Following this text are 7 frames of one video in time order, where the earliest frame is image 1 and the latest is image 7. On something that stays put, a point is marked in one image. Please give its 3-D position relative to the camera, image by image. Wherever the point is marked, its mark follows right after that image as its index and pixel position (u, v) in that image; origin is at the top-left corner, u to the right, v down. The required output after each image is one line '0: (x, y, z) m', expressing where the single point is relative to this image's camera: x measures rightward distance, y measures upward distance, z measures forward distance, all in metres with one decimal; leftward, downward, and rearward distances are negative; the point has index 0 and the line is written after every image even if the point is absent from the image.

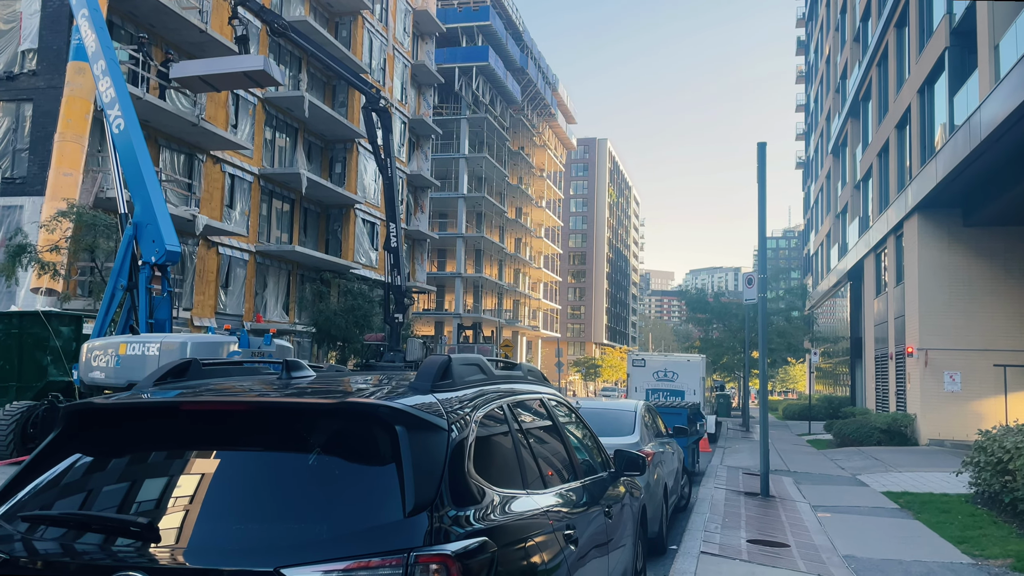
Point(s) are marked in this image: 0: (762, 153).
0: (+3.5, +1.9, +11.8) m
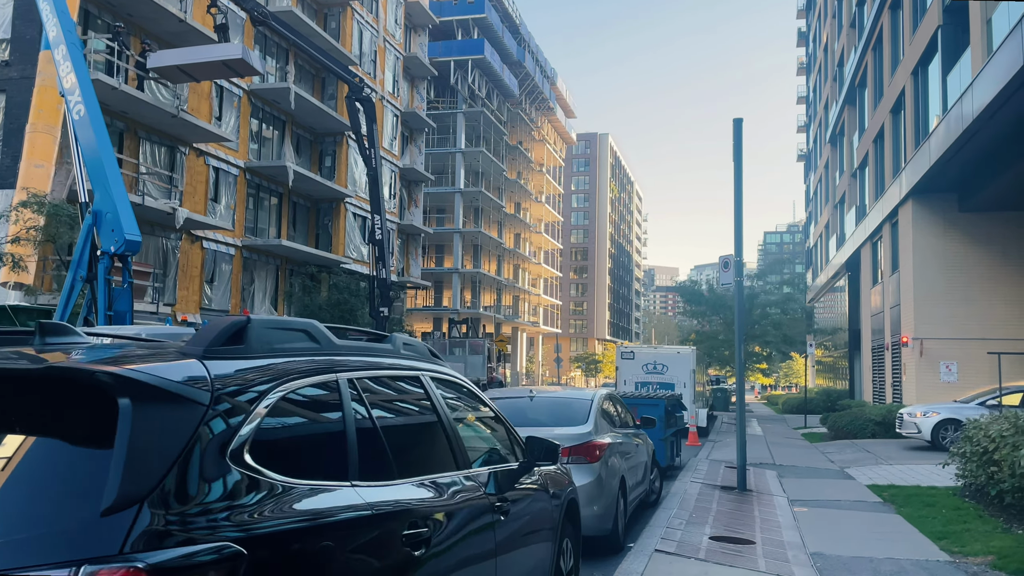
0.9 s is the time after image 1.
0: (+3.0, +2.1, +11.2) m
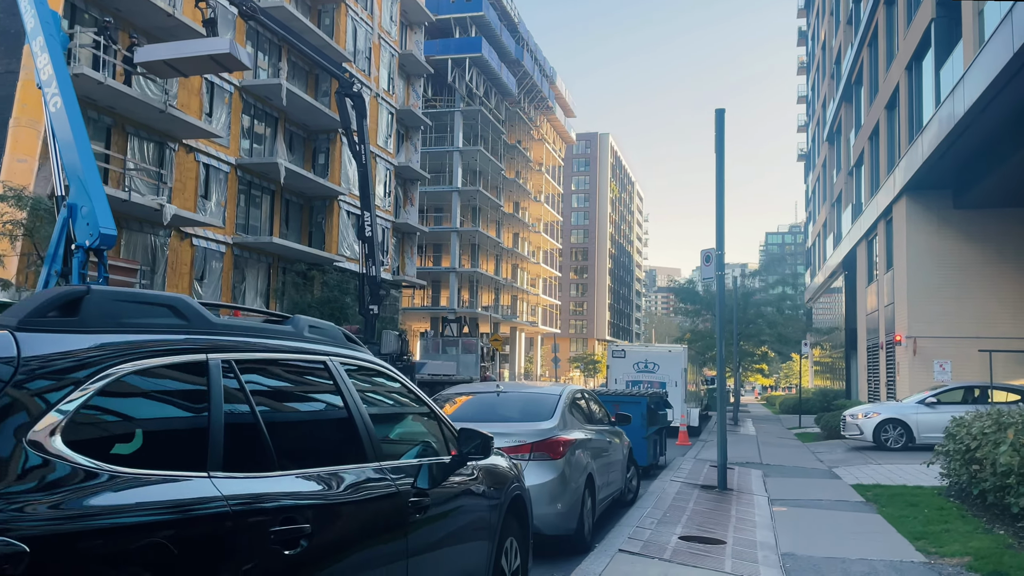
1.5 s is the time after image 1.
0: (+2.7, +2.2, +10.9) m
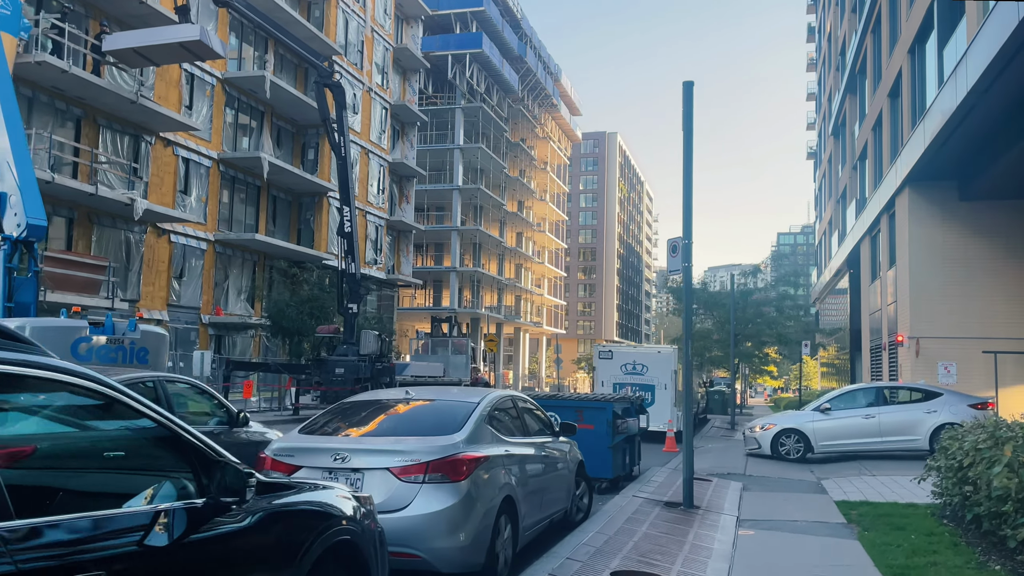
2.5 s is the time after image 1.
0: (+2.1, +2.3, +9.8) m
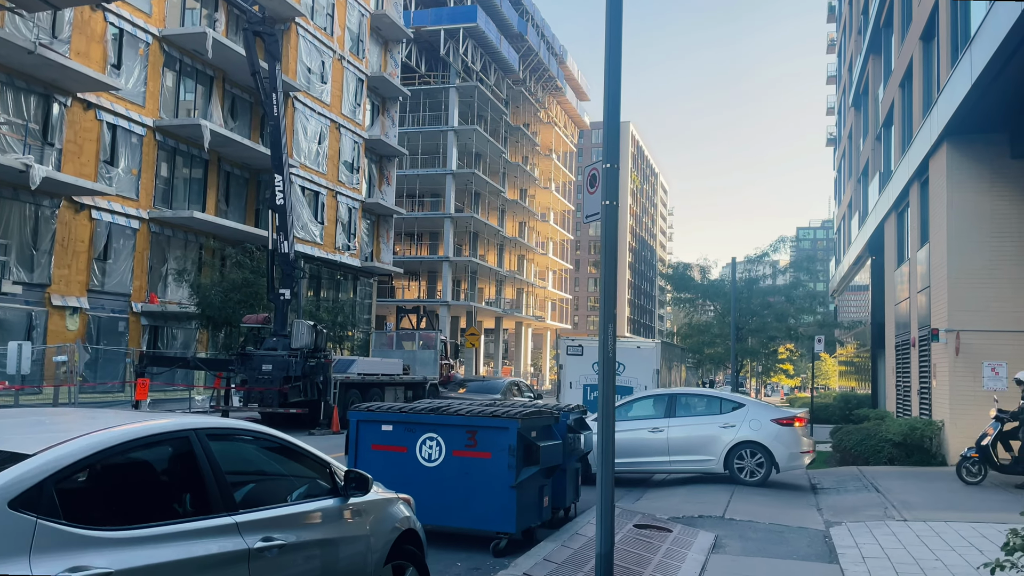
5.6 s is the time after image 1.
0: (+0.8, +2.6, +6.2) m
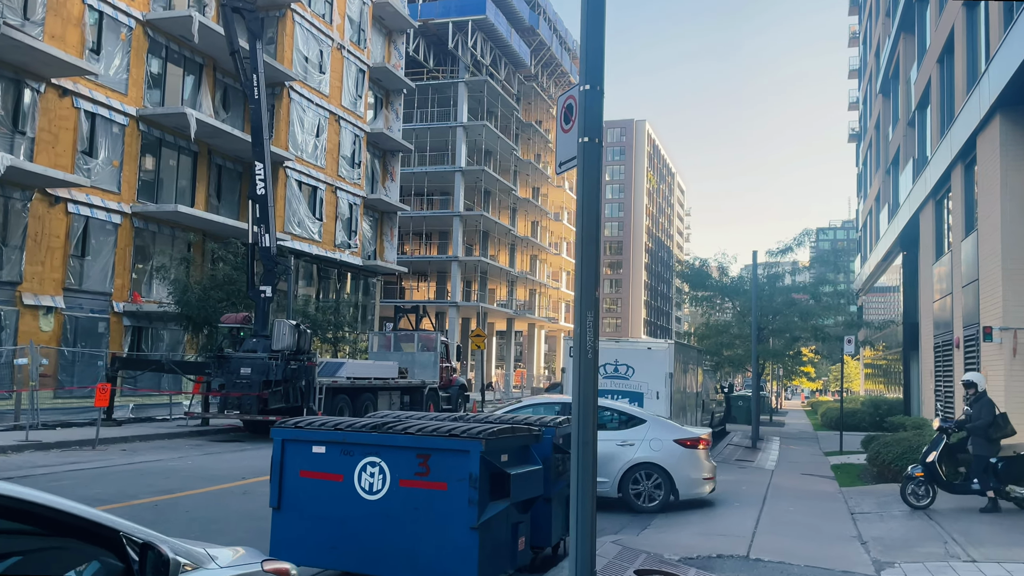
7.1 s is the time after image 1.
0: (+0.5, +2.8, +4.4) m
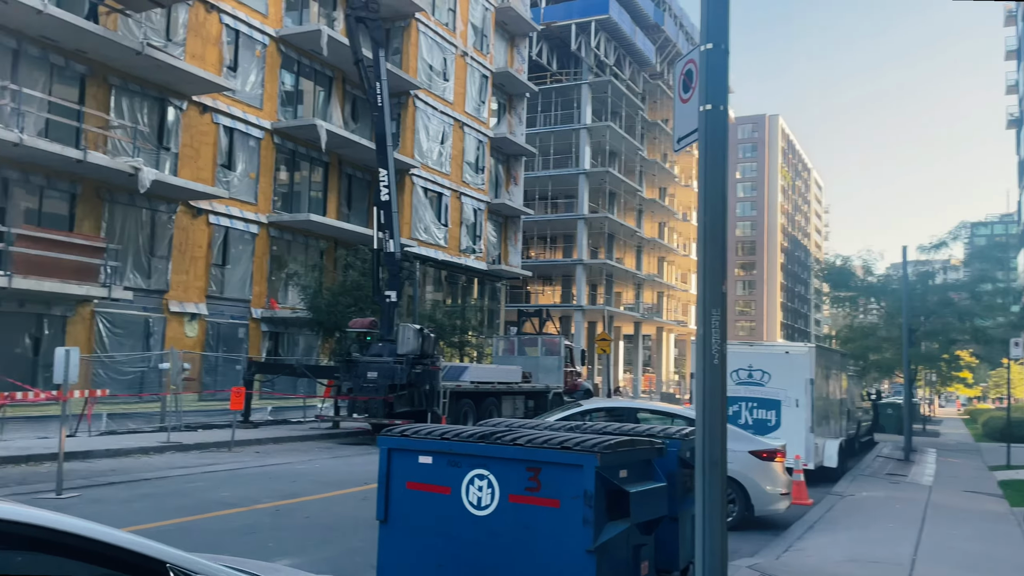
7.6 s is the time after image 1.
0: (+1.0, +2.8, +3.8) m
